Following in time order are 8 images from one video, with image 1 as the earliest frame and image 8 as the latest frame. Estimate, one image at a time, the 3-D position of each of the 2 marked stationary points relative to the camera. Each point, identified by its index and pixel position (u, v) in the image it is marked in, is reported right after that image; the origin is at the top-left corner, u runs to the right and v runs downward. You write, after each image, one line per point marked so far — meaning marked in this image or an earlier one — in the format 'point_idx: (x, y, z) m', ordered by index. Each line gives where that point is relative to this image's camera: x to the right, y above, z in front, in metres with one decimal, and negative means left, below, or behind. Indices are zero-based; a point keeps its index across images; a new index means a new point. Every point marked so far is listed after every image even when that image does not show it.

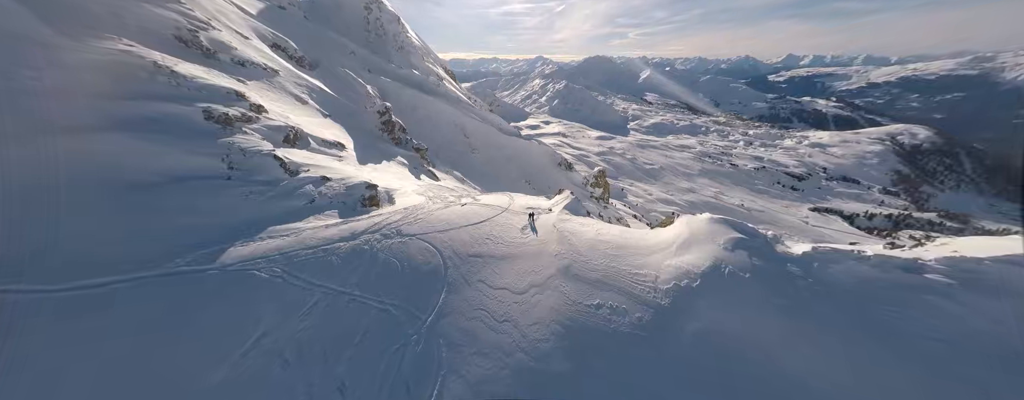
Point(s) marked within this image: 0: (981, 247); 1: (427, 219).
0: (+15.8, -1.6, +8.8) m
1: (-4.2, -1.0, +12.8) m
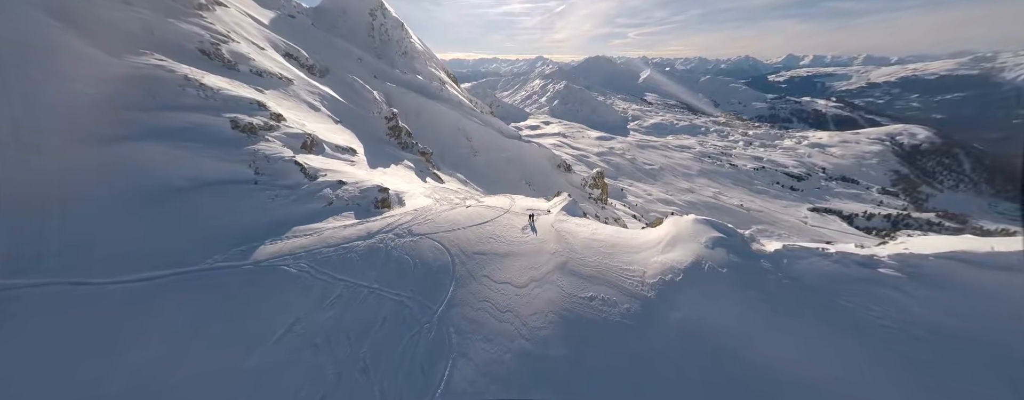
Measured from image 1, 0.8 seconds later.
0: (+15.9, -1.7, +9.8) m
1: (-4.2, -1.1, +13.8) m
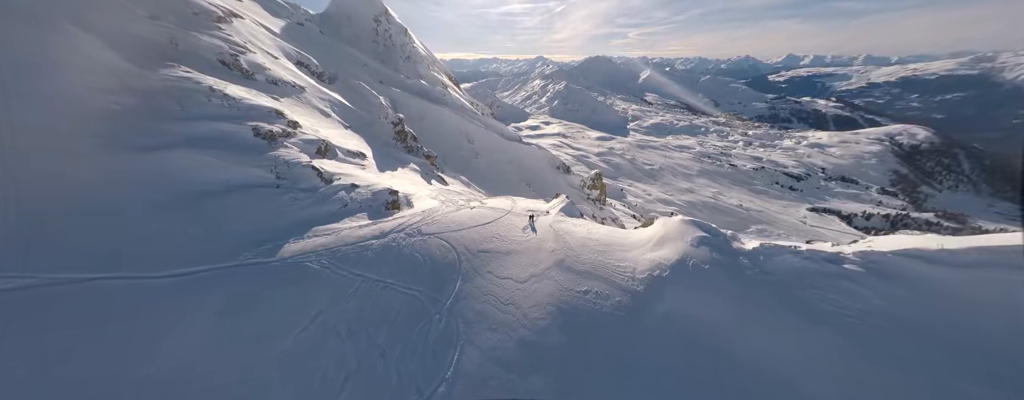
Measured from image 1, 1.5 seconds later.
0: (+16.0, -1.8, +10.7) m
1: (-4.1, -1.2, +14.7) m
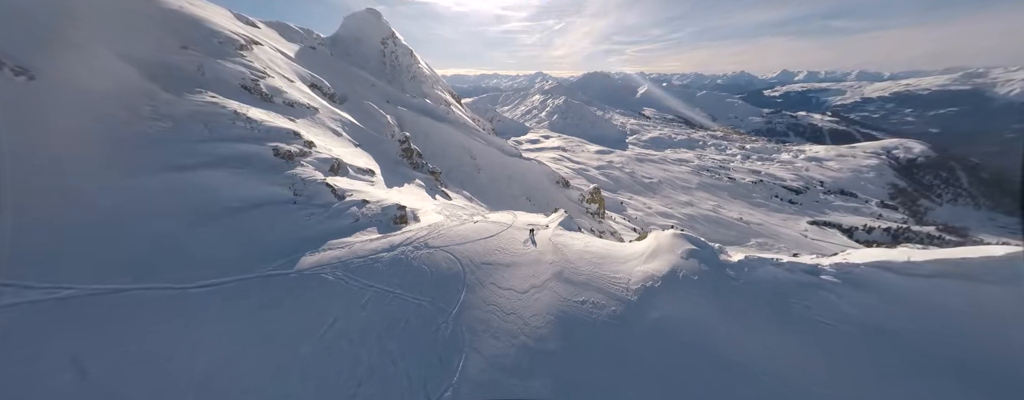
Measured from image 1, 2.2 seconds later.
0: (+16.0, -2.5, +11.4) m
1: (-4.0, -2.1, +15.4) m
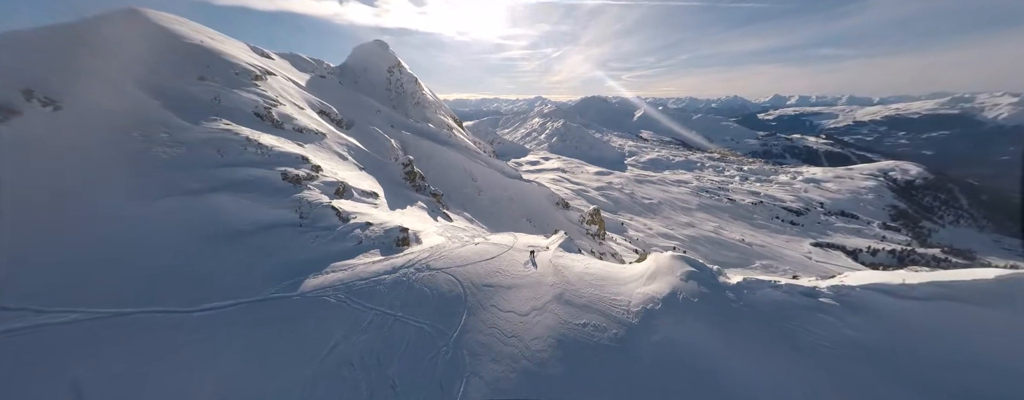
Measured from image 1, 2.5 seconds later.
0: (+16.1, -3.6, +11.5) m
1: (-4.0, -3.5, +15.6) m
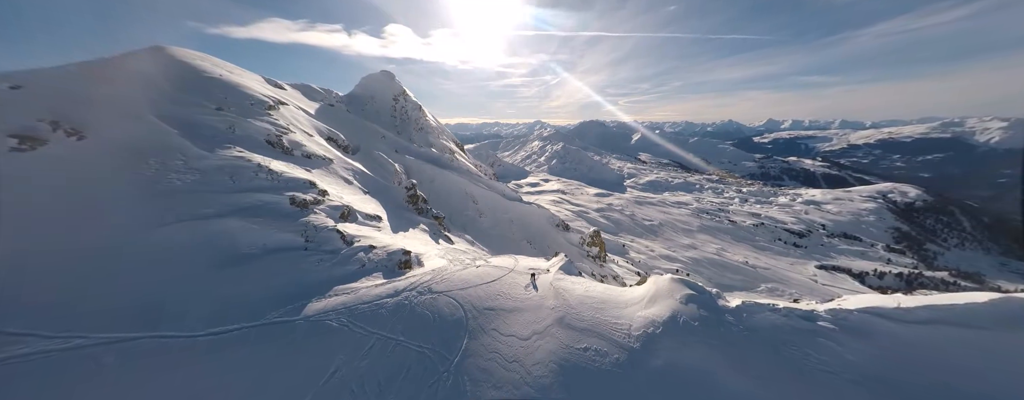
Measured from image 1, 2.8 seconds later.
0: (+16.1, -4.7, +11.6) m
1: (-3.9, -4.9, +15.7) m
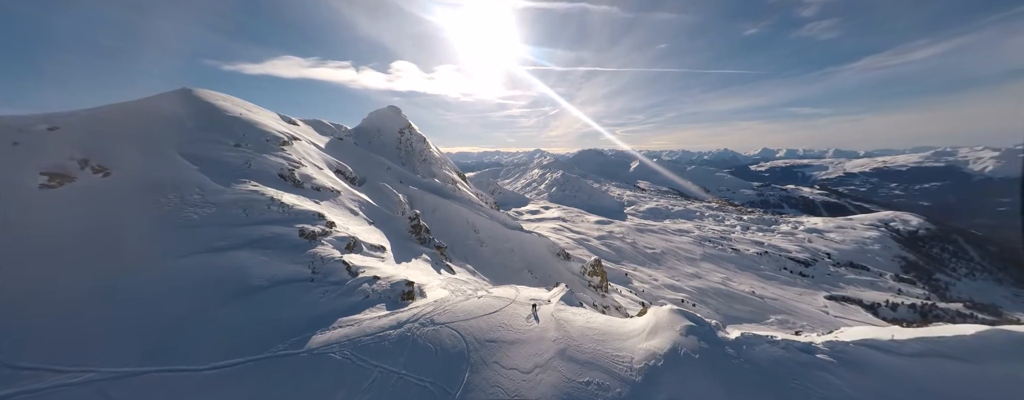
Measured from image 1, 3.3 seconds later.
0: (+16.2, -6.3, +11.7) m
1: (-3.8, -6.9, +15.8) m
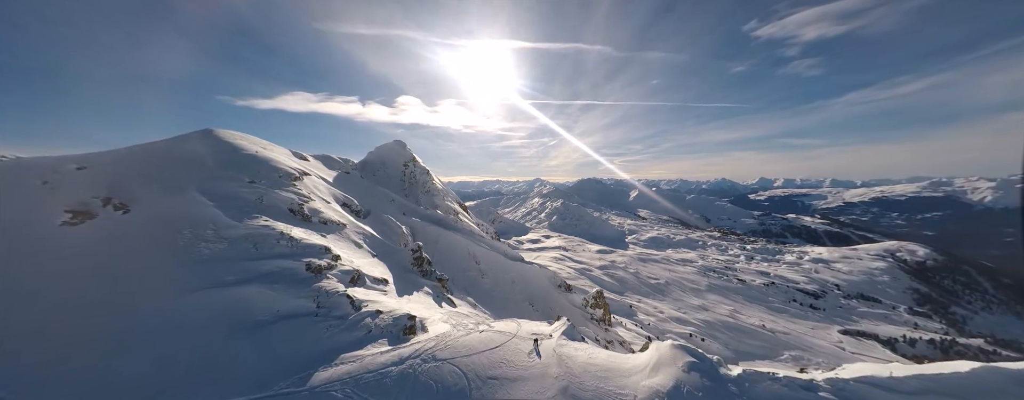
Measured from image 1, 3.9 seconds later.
0: (+16.3, -8.0, +11.7) m
1: (-3.7, -9.0, +15.6) m
